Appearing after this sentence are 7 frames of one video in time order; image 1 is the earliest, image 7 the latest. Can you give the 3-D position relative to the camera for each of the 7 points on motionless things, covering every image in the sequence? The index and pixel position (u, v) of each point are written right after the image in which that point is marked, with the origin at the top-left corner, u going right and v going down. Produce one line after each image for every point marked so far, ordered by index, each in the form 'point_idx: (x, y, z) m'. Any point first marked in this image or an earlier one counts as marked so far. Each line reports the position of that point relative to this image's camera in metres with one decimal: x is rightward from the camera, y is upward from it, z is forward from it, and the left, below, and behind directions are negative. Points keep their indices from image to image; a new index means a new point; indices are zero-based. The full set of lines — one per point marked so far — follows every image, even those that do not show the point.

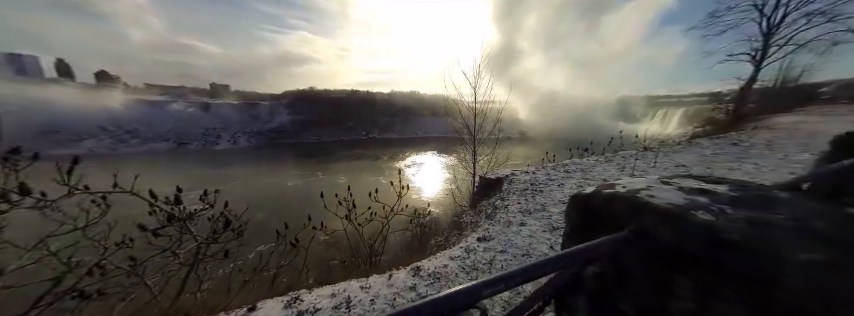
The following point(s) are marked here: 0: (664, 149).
0: (+12.9, +0.5, +11.5) m
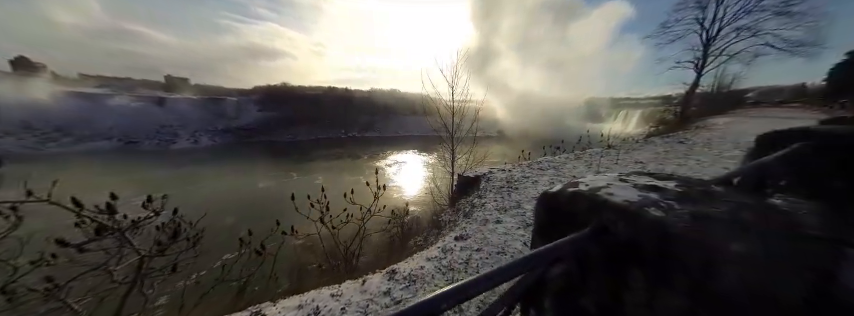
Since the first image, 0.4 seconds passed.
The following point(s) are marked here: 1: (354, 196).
0: (+11.7, +0.7, +12.5) m
1: (-4.9, -2.5, +13.6) m
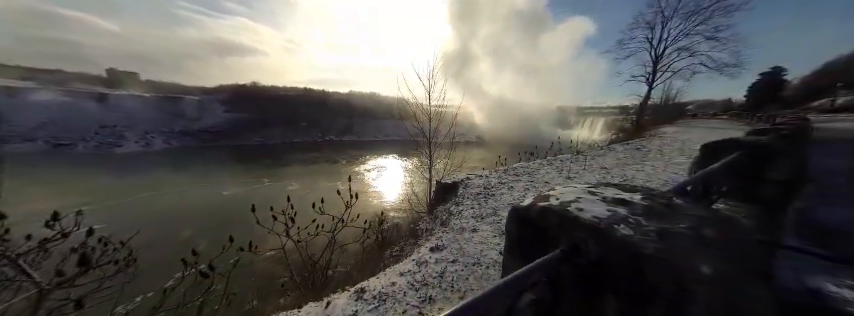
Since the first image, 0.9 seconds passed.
0: (+10.4, +0.3, +13.4) m
1: (-6.2, -2.8, +12.9) m
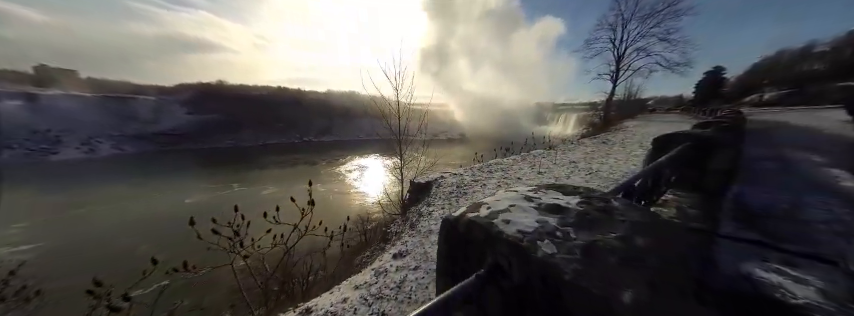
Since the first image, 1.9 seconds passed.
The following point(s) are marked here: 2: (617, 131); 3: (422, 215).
0: (+8.9, +0.7, +14.0) m
1: (-7.5, -3.0, +12.2) m
2: (+12.4, +1.7, +13.8) m
3: (-0.1, -1.5, +5.5) m
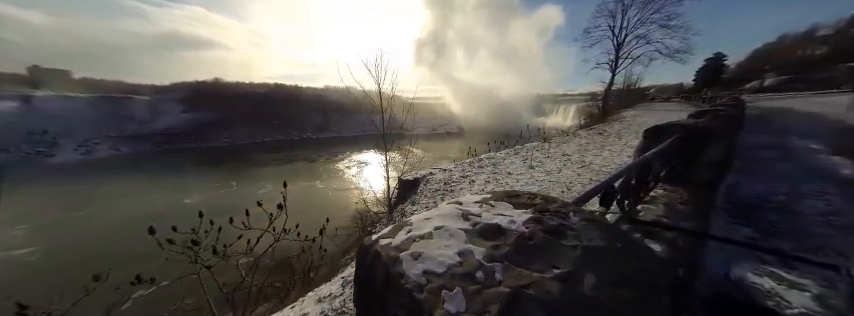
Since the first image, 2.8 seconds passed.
0: (+8.5, +1.2, +13.8) m
1: (-7.9, -2.9, +12.0) m
2: (+11.9, +2.3, +13.6) m
3: (-0.5, -1.4, +5.3) m
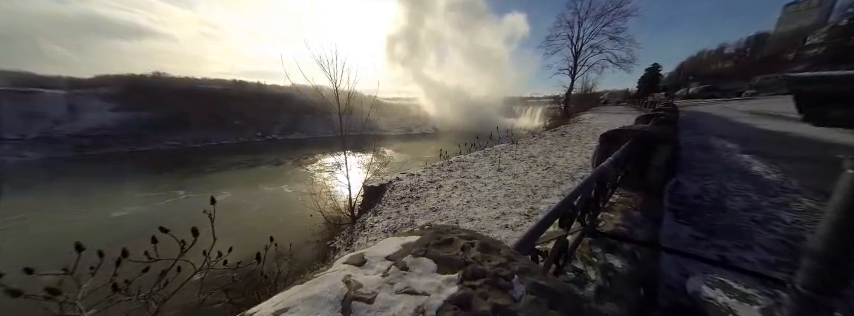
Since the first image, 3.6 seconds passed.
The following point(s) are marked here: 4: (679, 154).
0: (+6.5, +1.2, +14.3) m
1: (-9.4, -3.2, +10.6) m
2: (+10.0, +2.3, +14.4) m
3: (-1.4, -1.6, +4.8) m
4: (+7.0, +0.1, +5.9) m
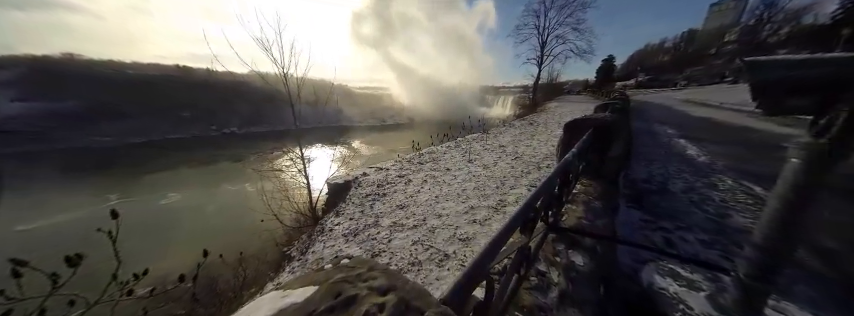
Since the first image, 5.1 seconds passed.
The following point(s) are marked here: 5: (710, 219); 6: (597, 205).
0: (+4.6, +1.9, +14.5) m
1: (-10.7, -3.1, +9.3) m
2: (+8.0, +3.2, +15.0) m
3: (-2.1, -1.5, +4.3) m
4: (+6.1, +0.5, +6.3) m
5: (+4.1, -0.9, +3.0) m
6: (+2.6, -0.7, +3.2) m
